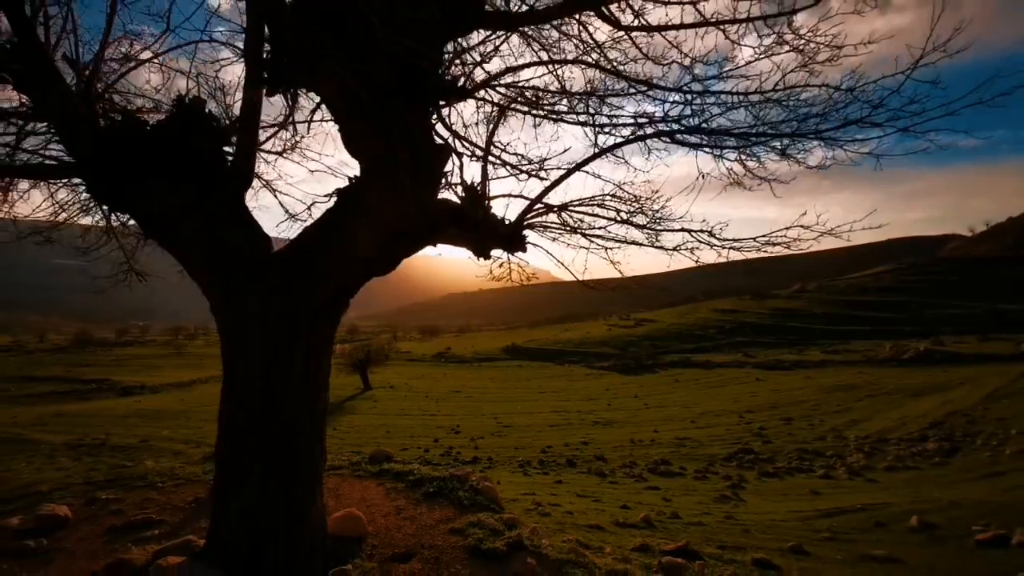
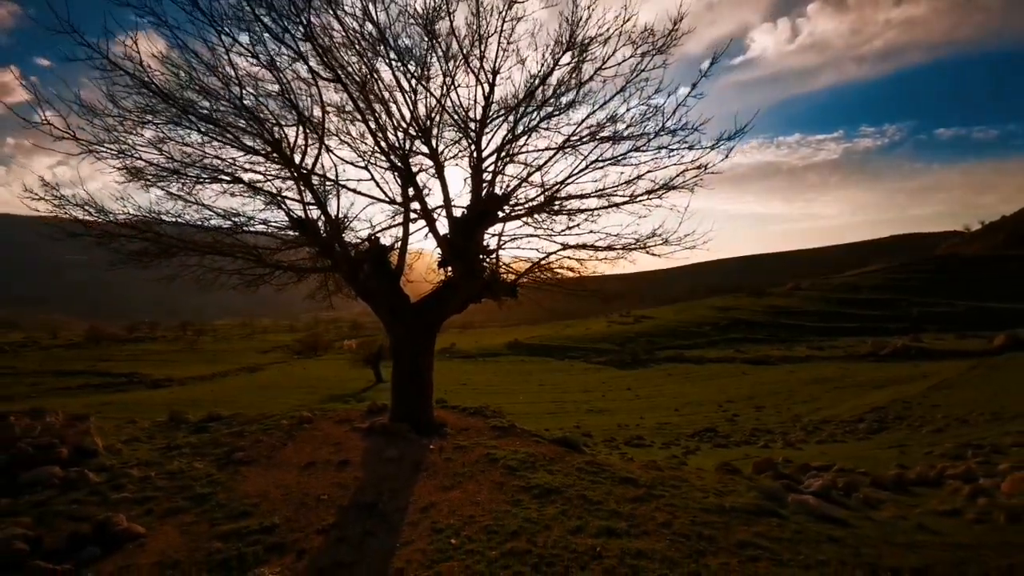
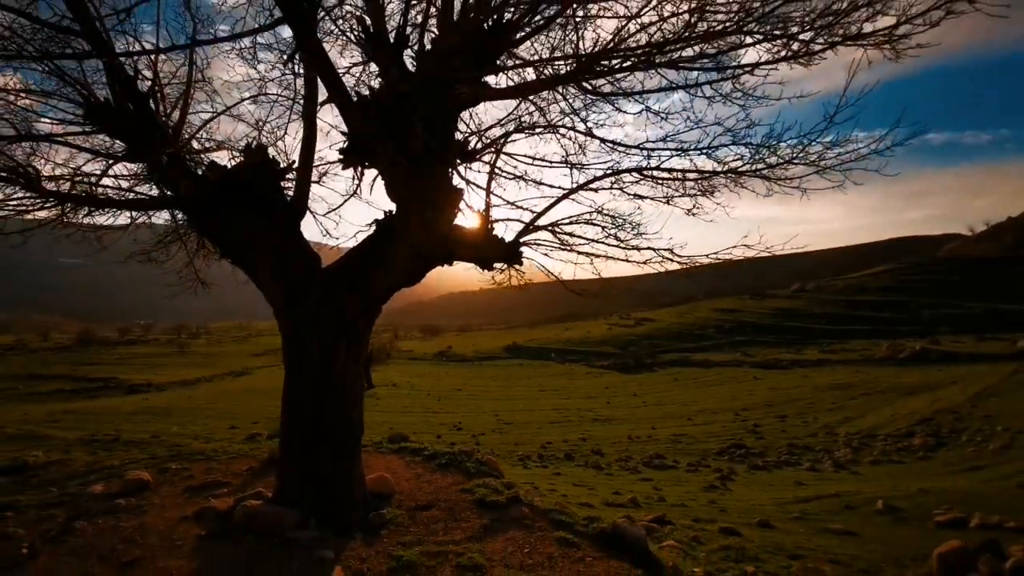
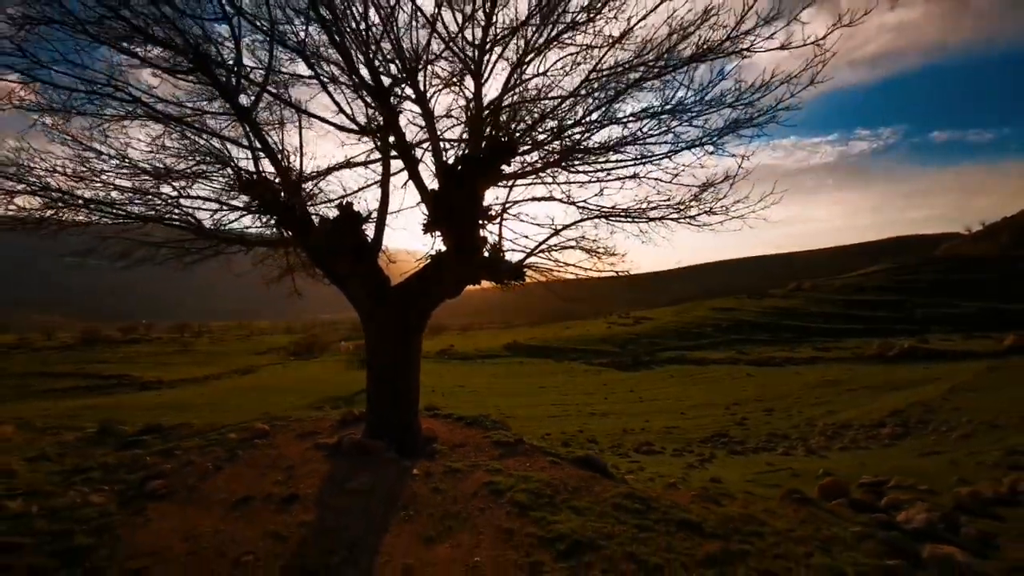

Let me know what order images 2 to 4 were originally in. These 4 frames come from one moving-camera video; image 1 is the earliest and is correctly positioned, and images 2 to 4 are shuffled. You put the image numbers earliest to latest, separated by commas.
3, 4, 2
